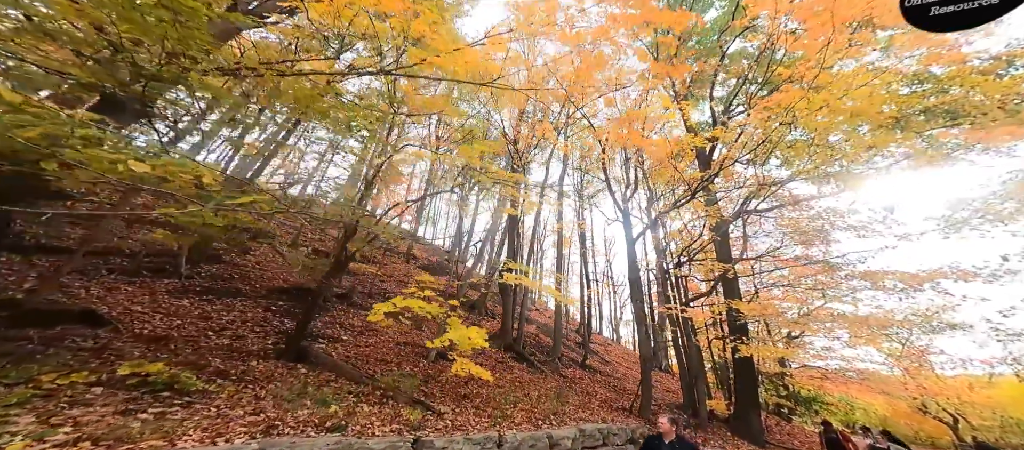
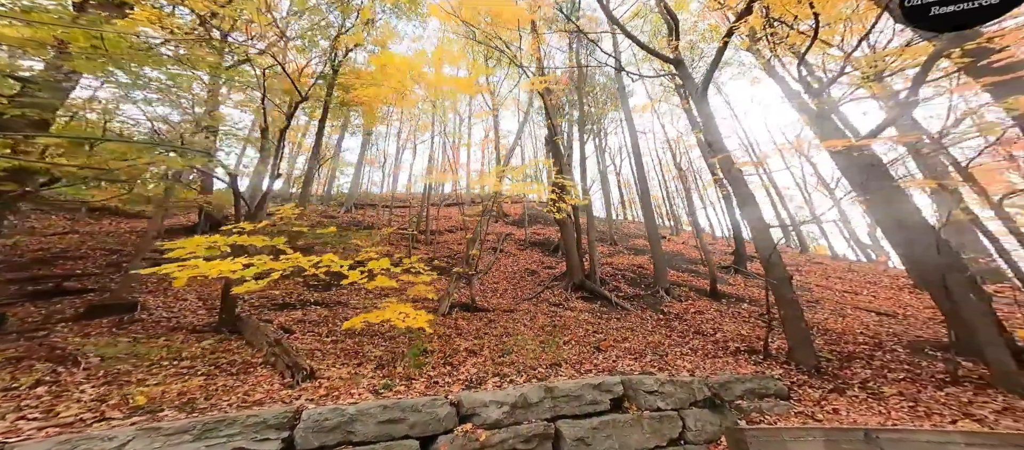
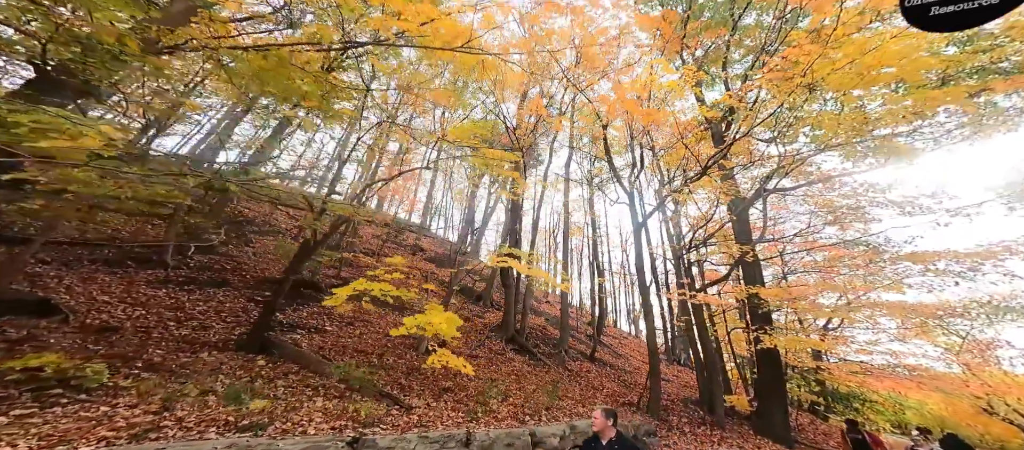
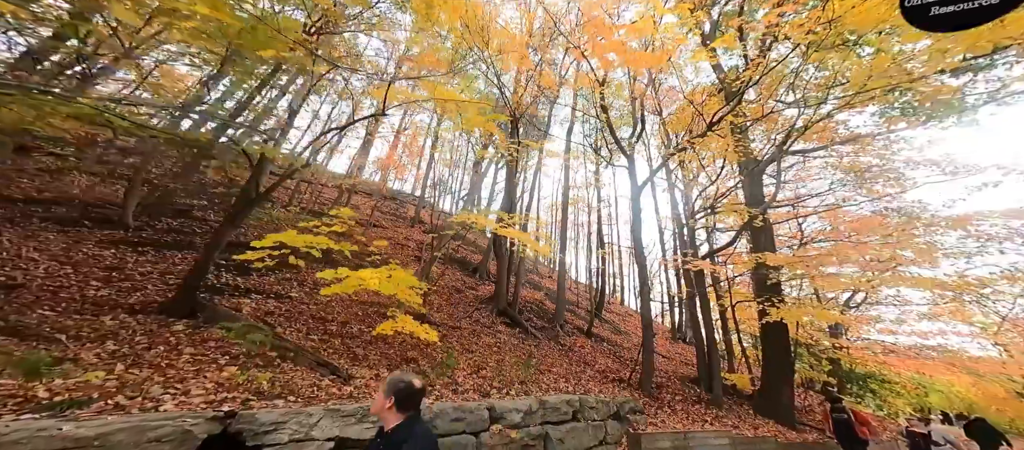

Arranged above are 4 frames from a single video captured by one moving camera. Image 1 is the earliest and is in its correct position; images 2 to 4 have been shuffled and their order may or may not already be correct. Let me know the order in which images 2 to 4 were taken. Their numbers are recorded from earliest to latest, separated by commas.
3, 4, 2
